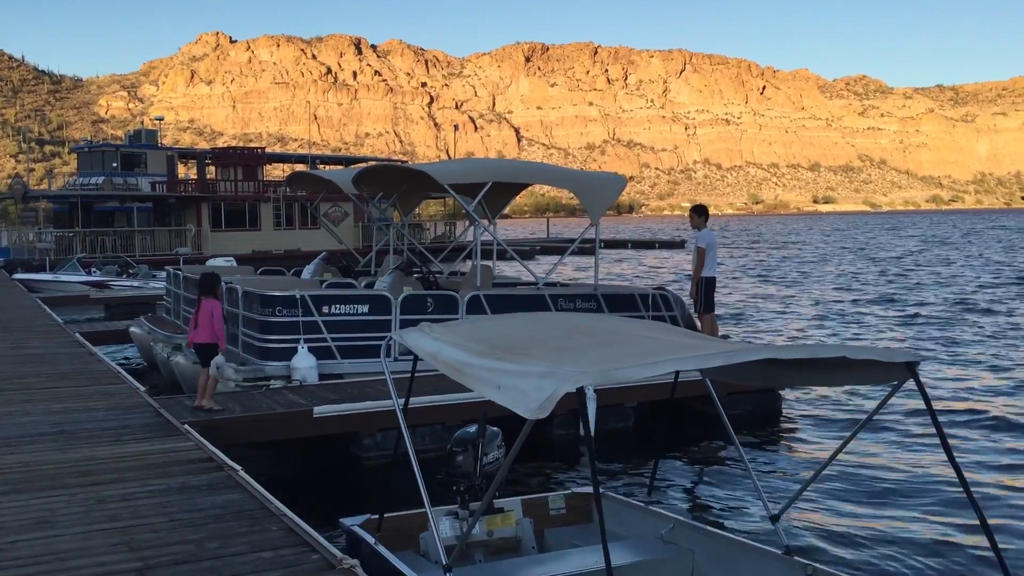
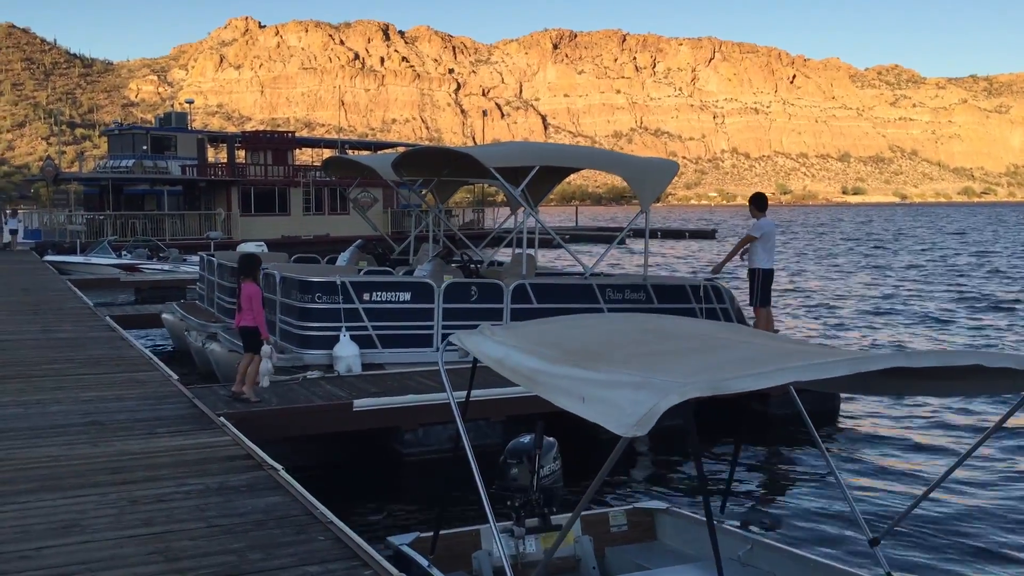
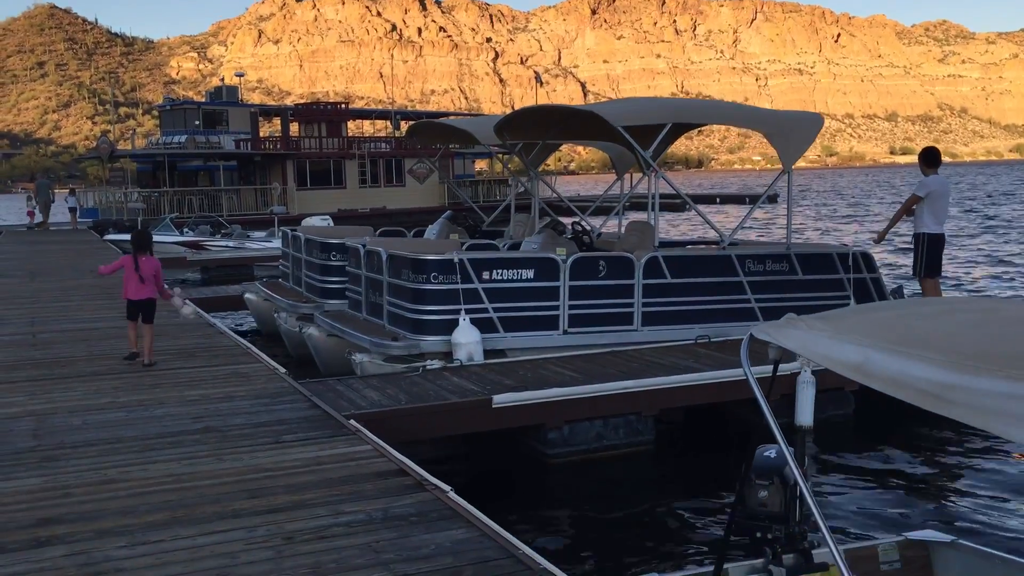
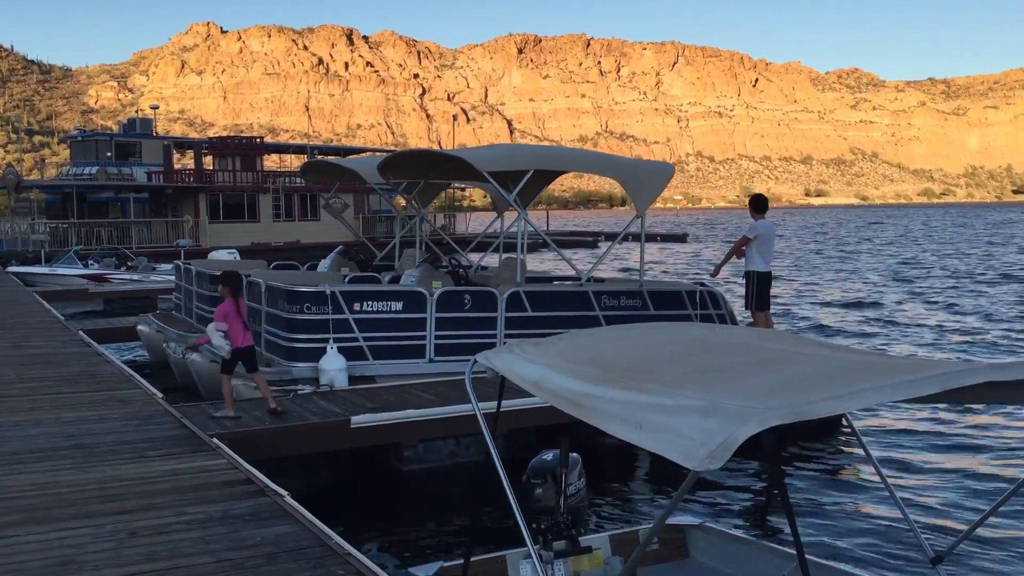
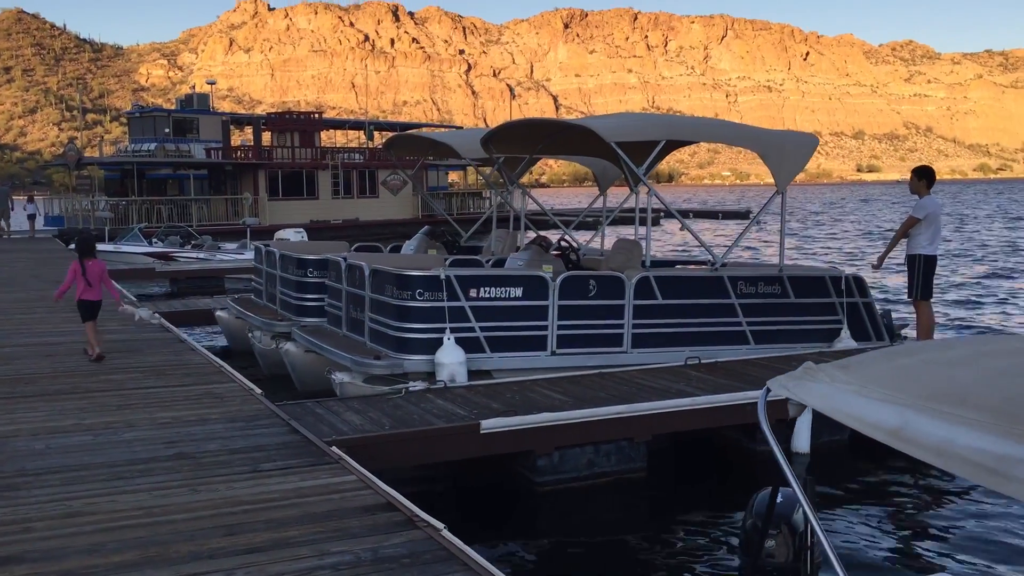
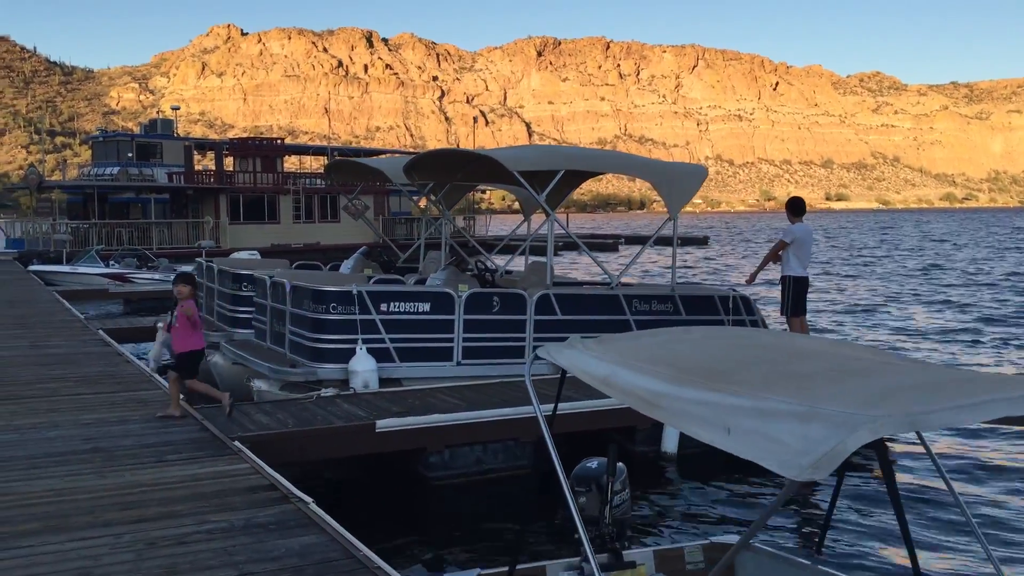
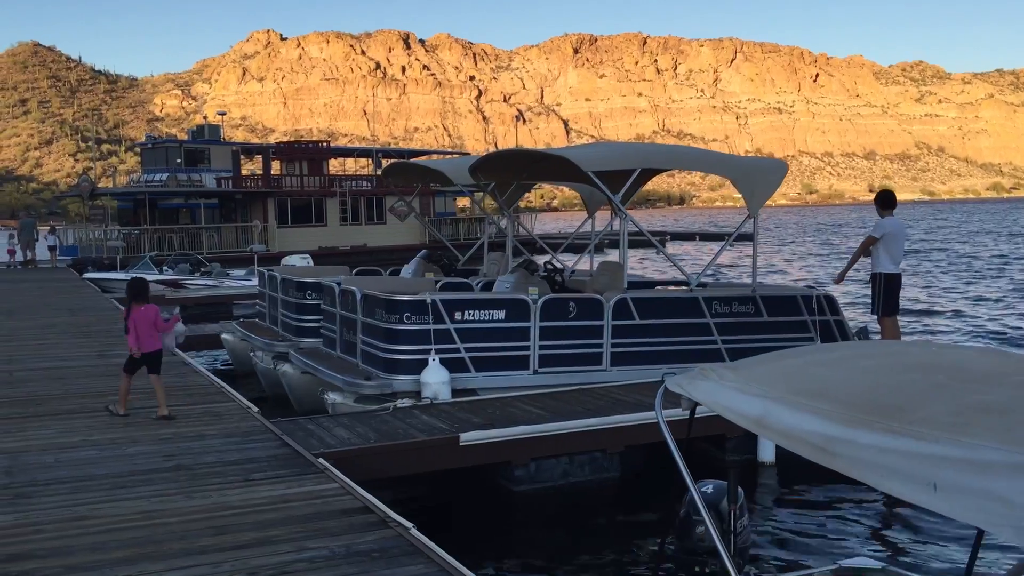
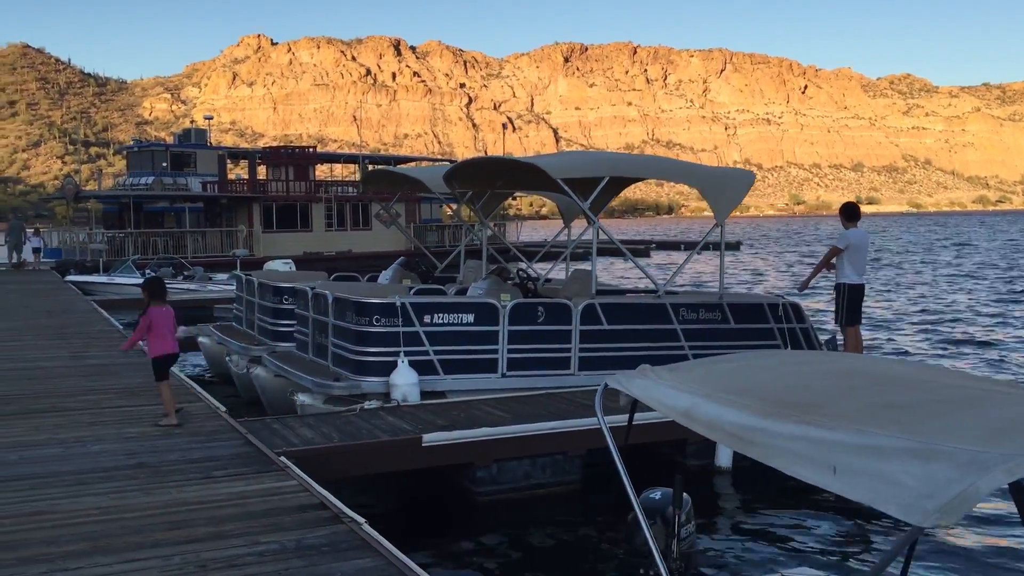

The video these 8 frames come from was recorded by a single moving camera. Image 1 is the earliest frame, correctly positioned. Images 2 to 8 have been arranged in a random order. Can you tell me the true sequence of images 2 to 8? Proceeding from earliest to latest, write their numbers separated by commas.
2, 4, 6, 8, 7, 3, 5
